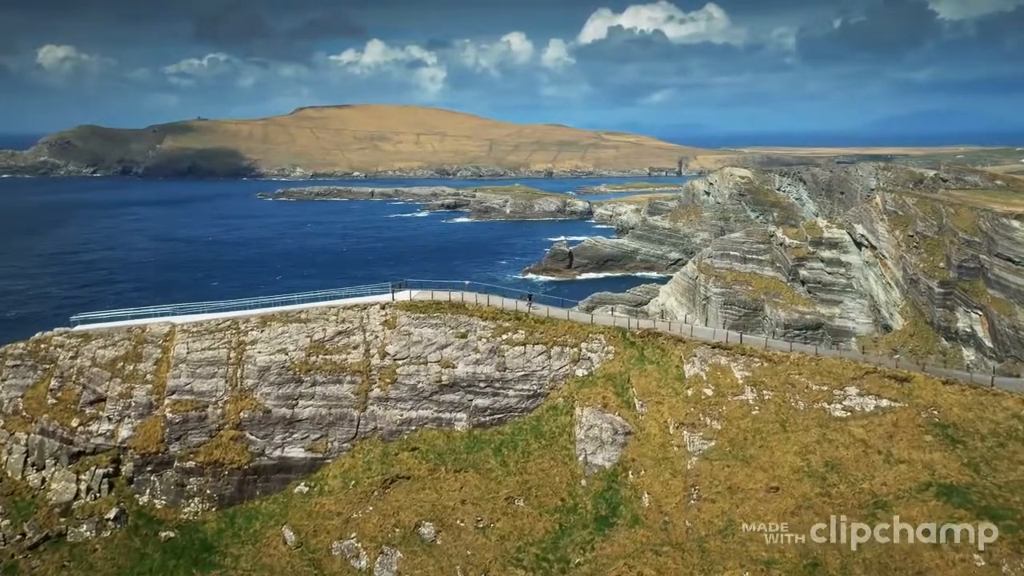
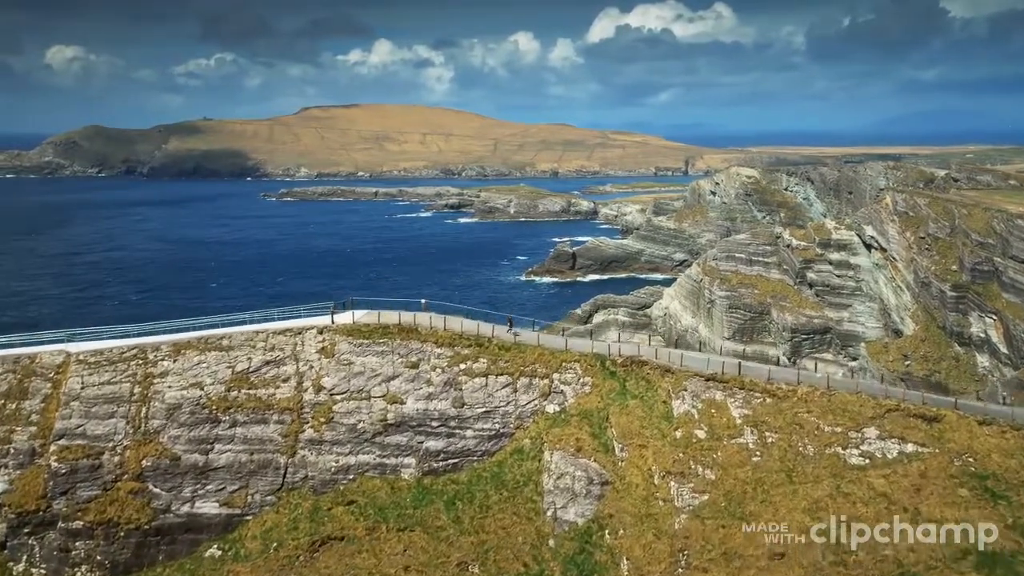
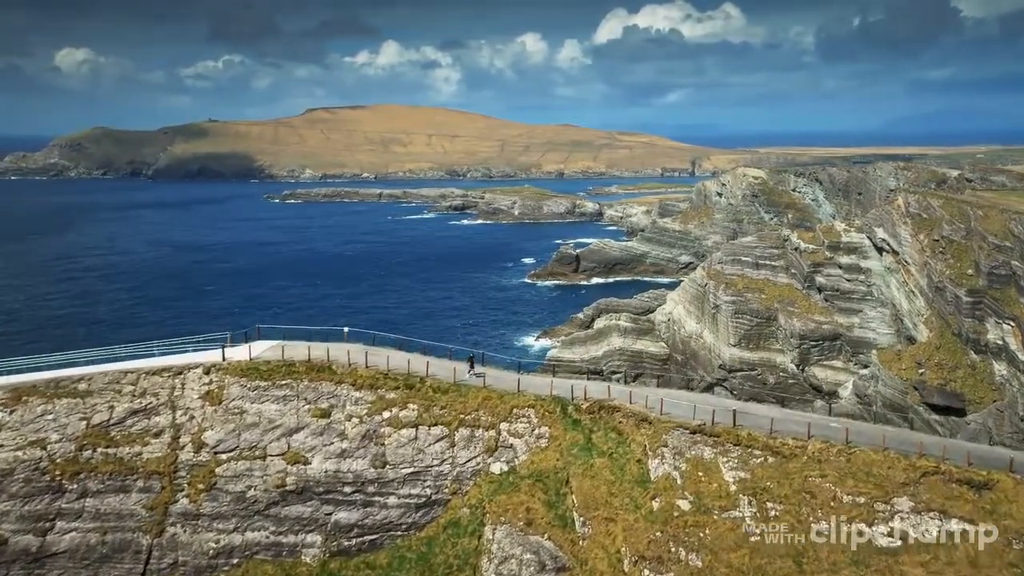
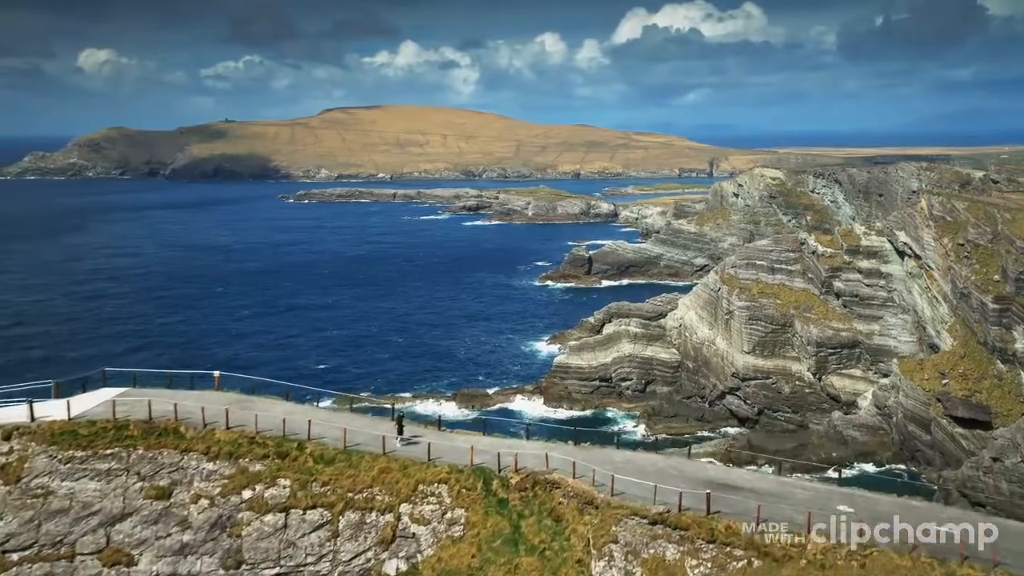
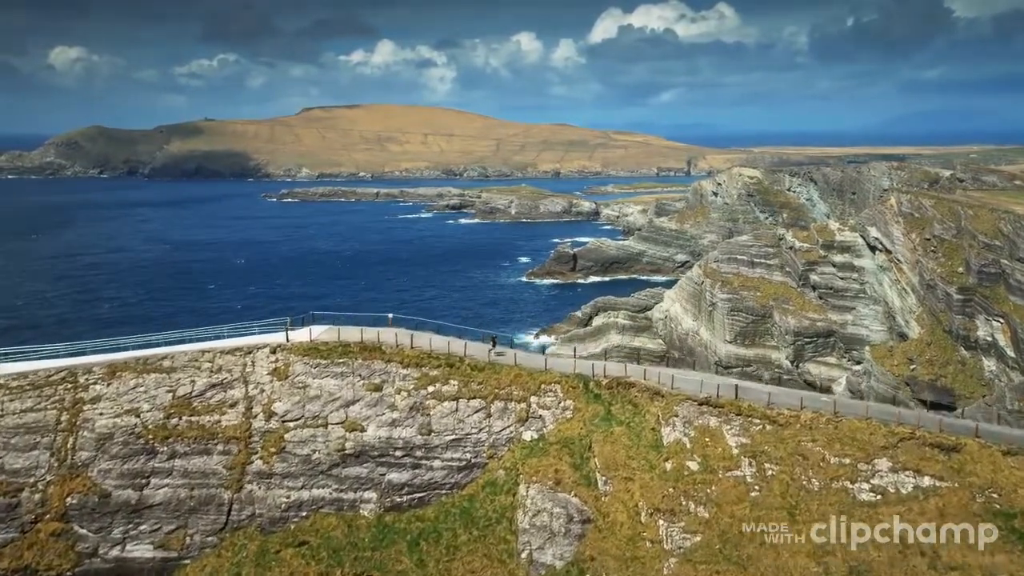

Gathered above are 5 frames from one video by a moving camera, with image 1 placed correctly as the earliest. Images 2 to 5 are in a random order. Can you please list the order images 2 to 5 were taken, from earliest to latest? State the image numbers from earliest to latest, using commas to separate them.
2, 5, 3, 4
